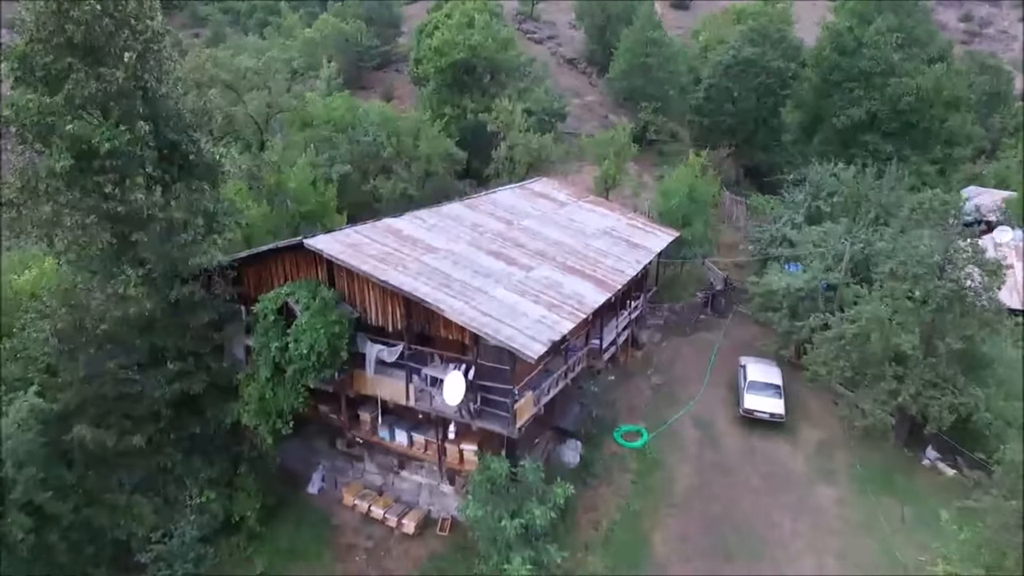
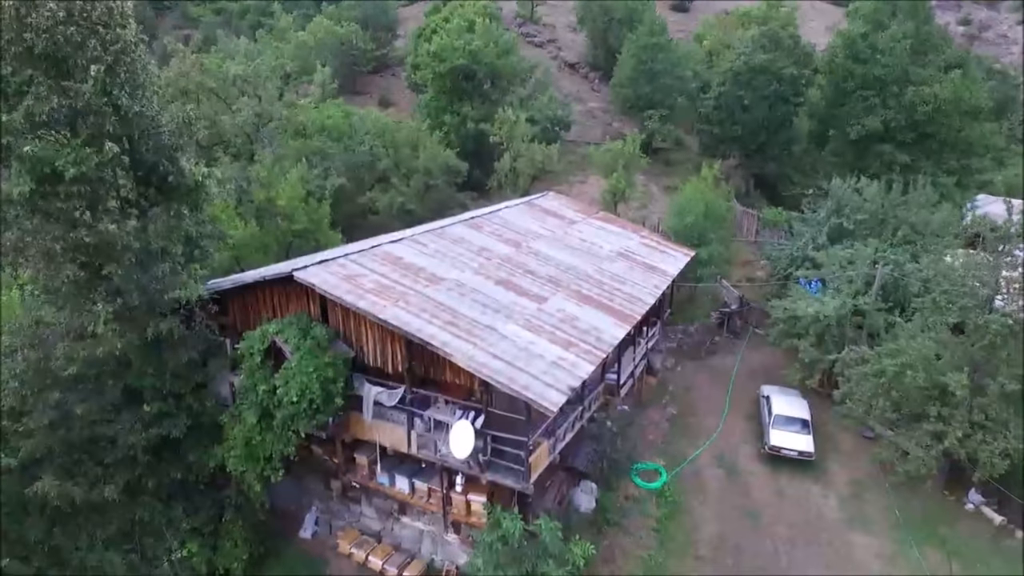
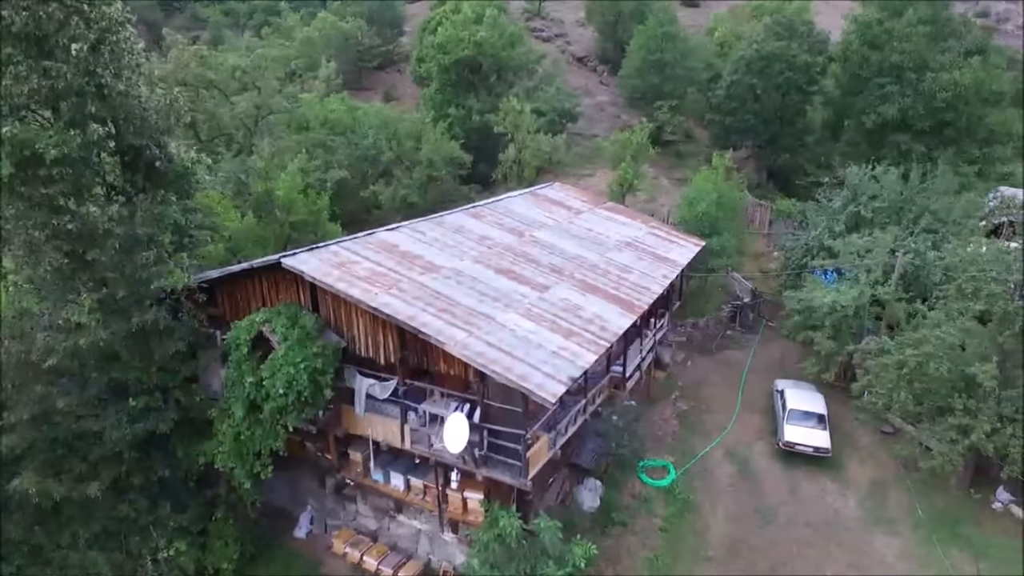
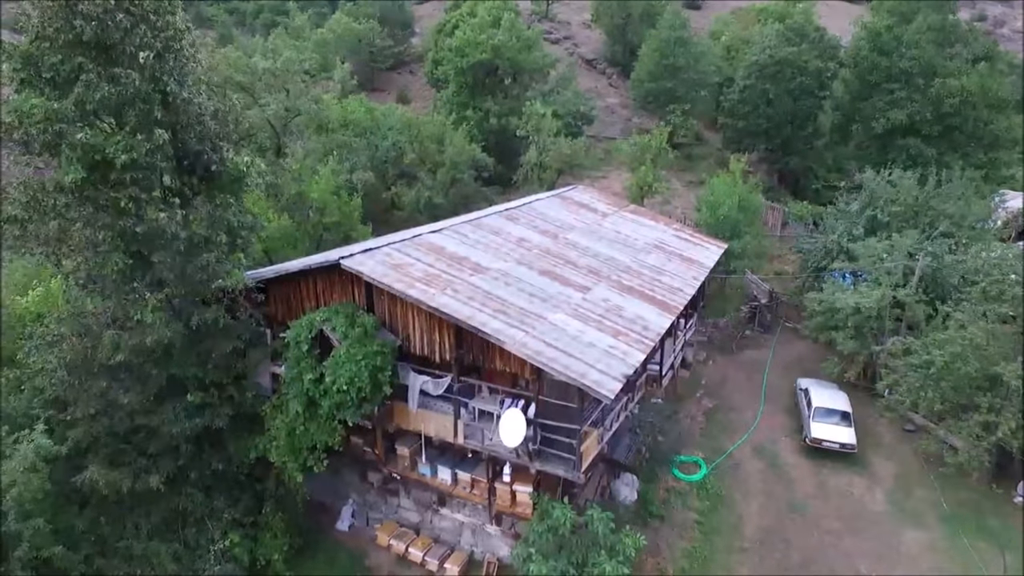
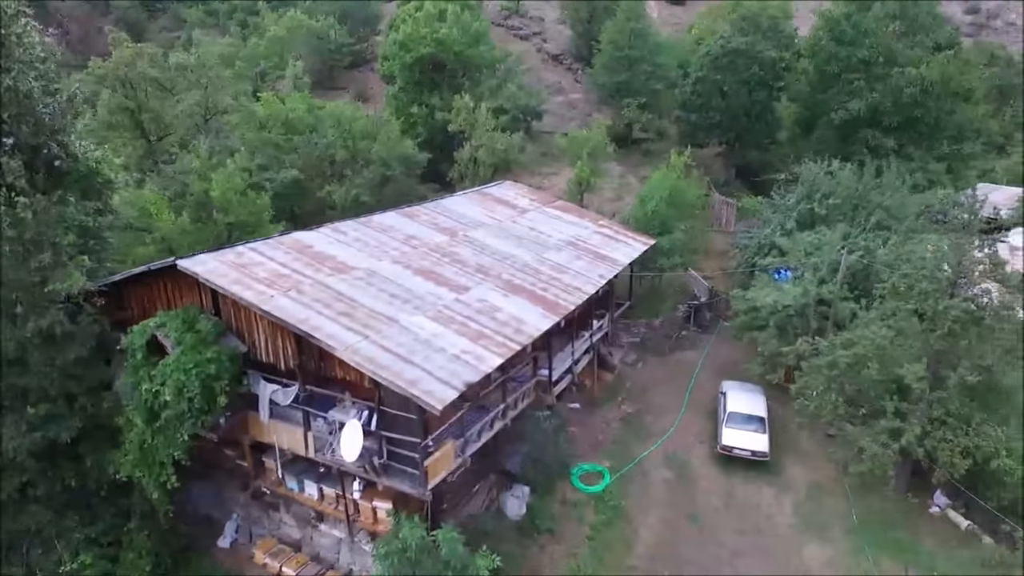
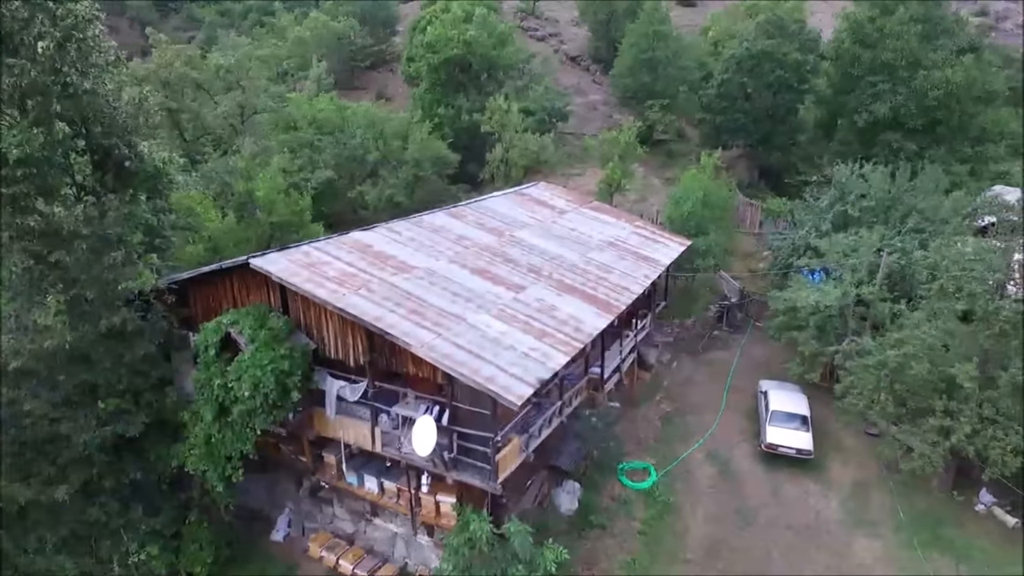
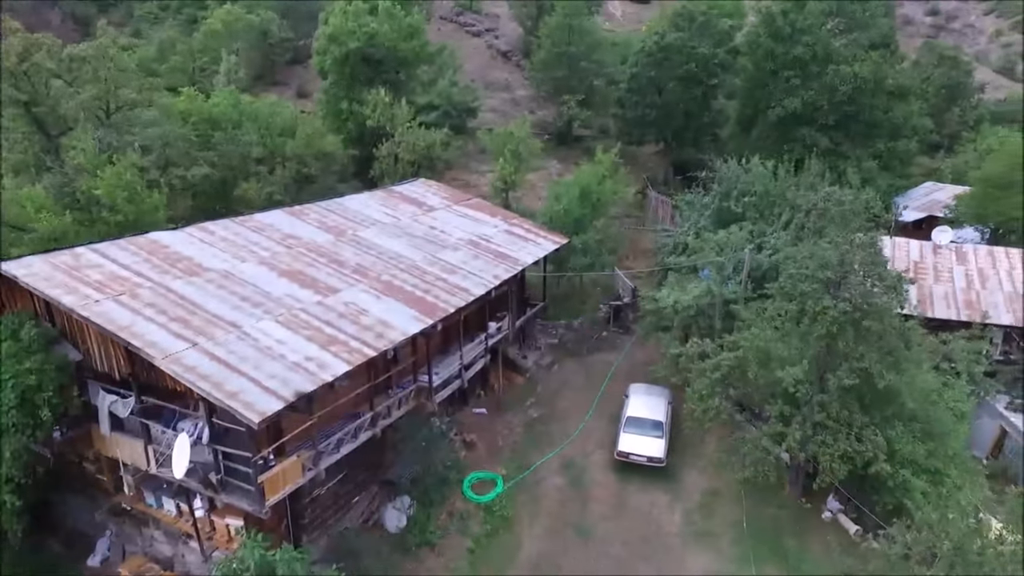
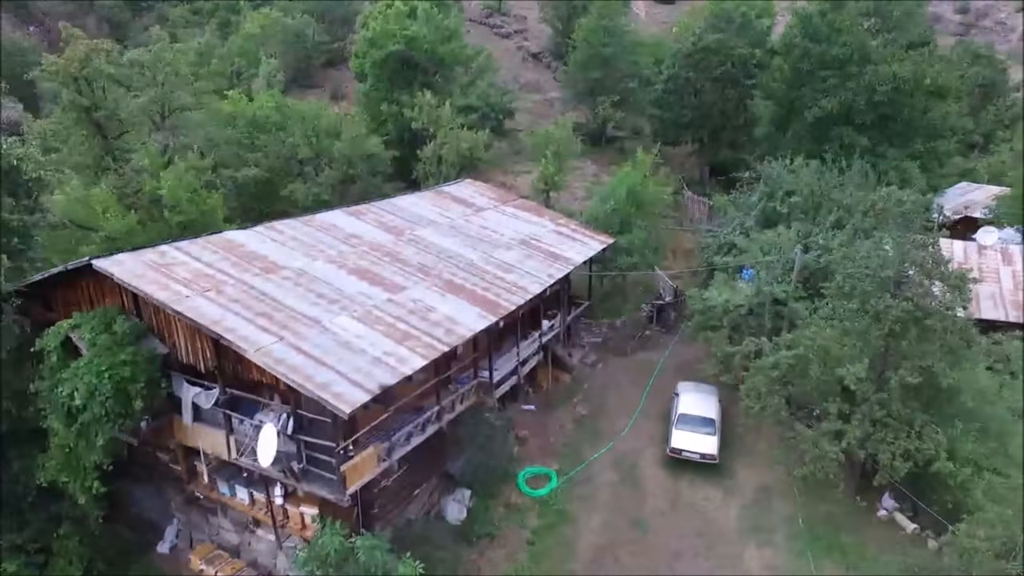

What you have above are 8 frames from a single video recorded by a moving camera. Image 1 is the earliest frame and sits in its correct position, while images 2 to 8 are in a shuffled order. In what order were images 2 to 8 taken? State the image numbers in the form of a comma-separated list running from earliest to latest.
2, 4, 3, 6, 5, 8, 7
